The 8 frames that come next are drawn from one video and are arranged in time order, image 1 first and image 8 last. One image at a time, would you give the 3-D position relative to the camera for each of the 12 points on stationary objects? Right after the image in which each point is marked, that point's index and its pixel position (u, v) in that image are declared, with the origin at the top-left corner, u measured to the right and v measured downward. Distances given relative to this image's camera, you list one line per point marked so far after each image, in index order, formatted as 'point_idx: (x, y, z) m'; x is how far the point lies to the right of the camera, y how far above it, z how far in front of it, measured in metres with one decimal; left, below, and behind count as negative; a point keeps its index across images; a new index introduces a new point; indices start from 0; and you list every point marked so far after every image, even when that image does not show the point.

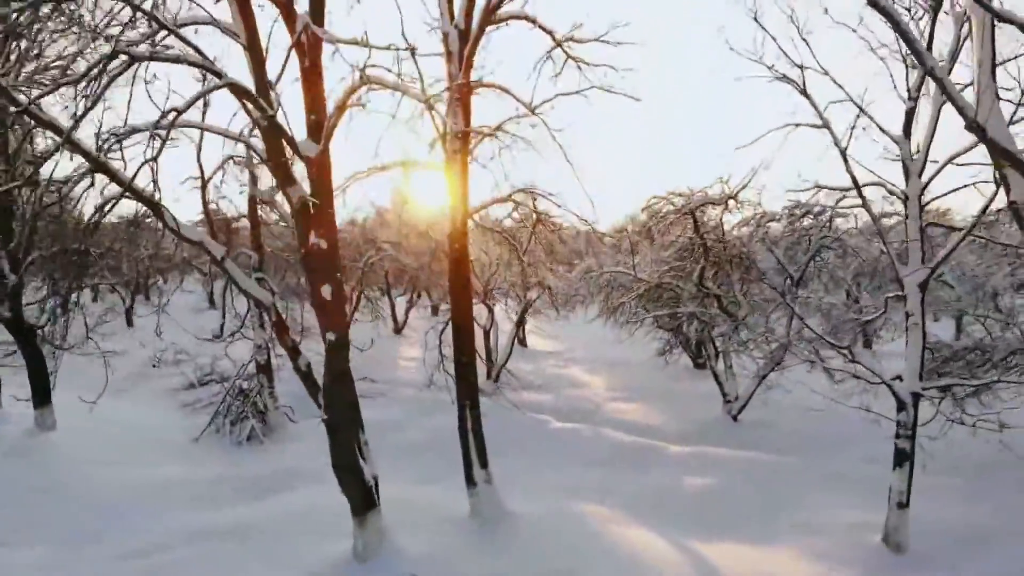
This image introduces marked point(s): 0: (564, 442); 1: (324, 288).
0: (+1.5, -4.3, +13.1) m
1: (-2.7, 0.0, +6.7) m
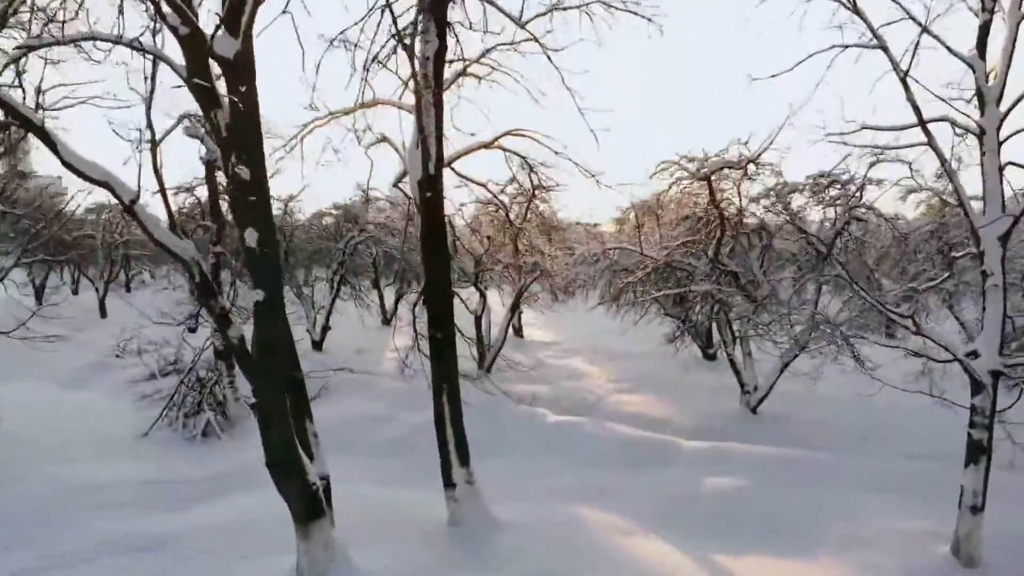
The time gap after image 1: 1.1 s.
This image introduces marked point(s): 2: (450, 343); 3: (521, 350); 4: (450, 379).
0: (+1.3, -3.7, +11.6) m
1: (-2.9, +0.6, +5.2) m
2: (-0.9, -0.8, +7.0) m
3: (+0.3, -2.5, +19.1) m
4: (-0.9, -1.4, +6.9) m
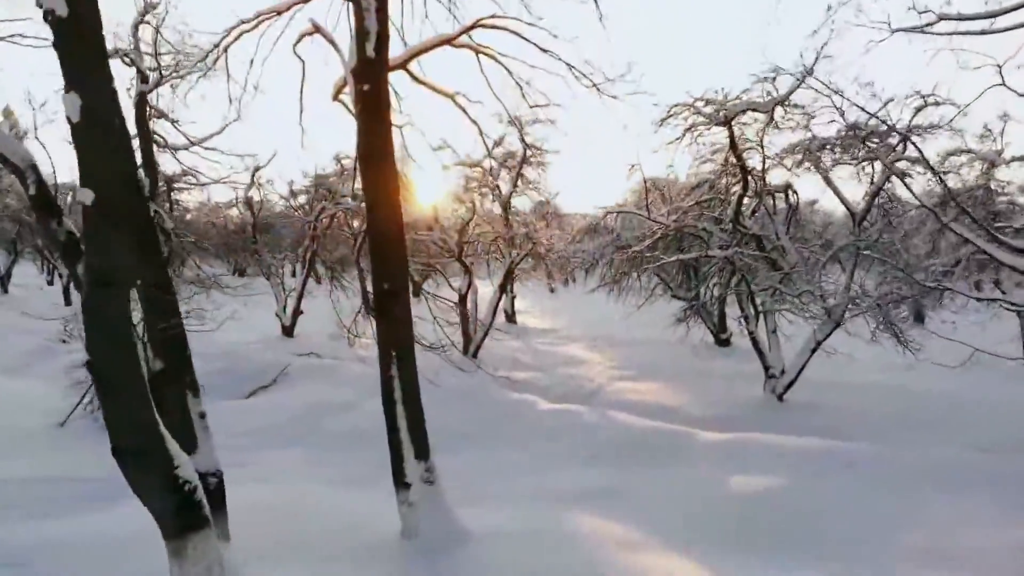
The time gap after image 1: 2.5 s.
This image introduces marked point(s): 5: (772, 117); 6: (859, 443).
0: (+0.9, -3.0, +9.9) m
1: (-3.3, +1.4, +3.5) m
2: (-1.2, 0.0, +5.2) m
3: (0.0, -1.8, +17.4) m
4: (-1.2, -0.6, +5.2) m
5: (+5.6, +3.6, +9.9) m
6: (+7.0, -3.1, +9.3) m
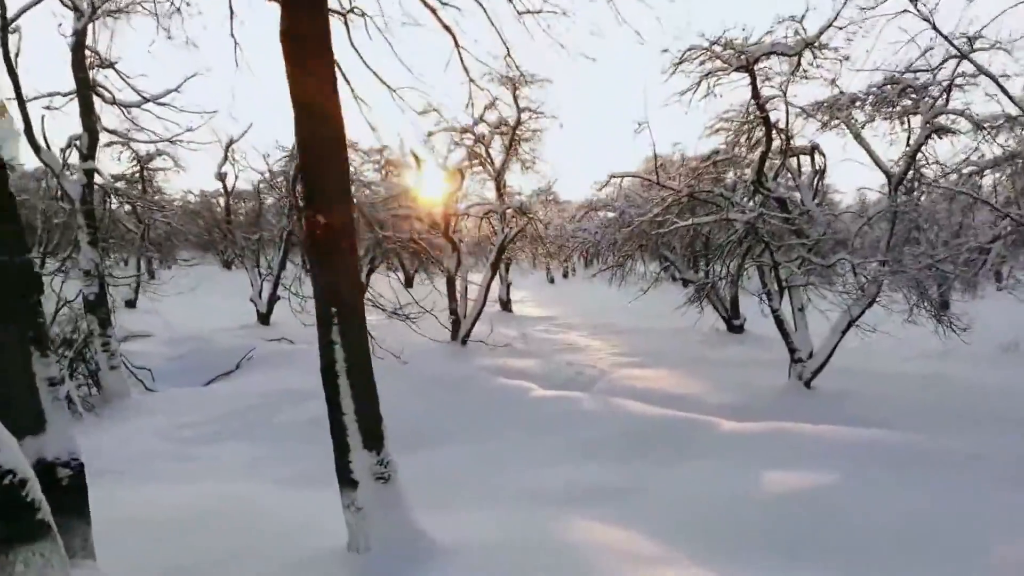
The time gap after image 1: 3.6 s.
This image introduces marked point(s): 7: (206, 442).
0: (+0.7, -2.5, +8.6) m
1: (-3.5, +1.9, +2.2) m
2: (-1.4, +0.5, +4.0) m
3: (-0.1, -1.3, +16.2) m
4: (-1.4, -0.1, +4.0) m
5: (+5.4, +4.2, +8.7) m
6: (+6.8, -2.5, +8.1) m
7: (-5.1, -2.6, +7.8) m
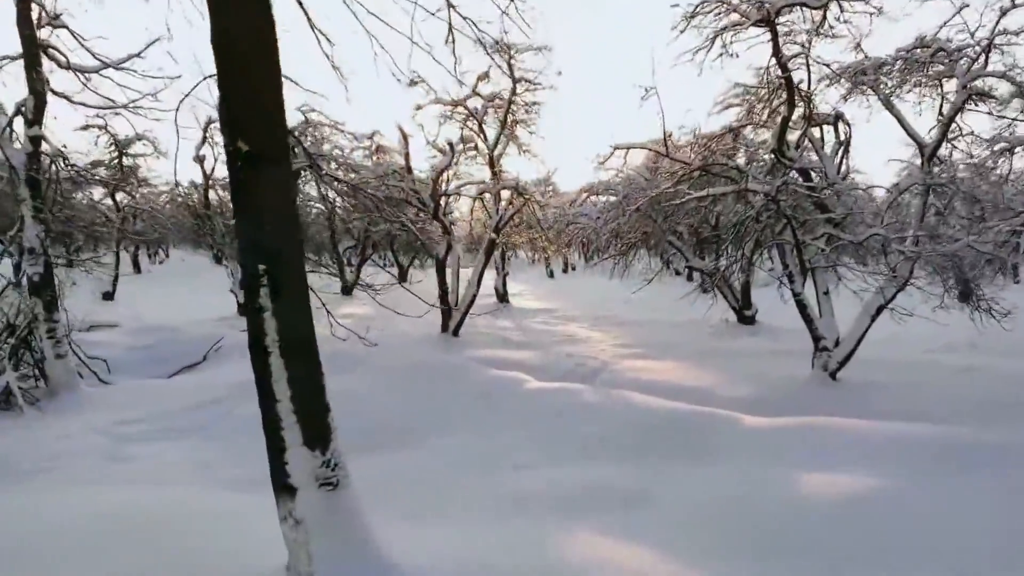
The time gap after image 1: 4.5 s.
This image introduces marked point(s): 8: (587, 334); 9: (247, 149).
0: (+0.6, -2.1, +7.8) m
1: (-3.6, +2.2, +1.4) m
2: (-1.5, +0.8, +3.1) m
3: (-0.3, -0.9, +15.3) m
4: (-1.6, +0.2, +3.1) m
5: (+5.3, +4.5, +7.8) m
6: (+6.7, -2.2, +7.2) m
7: (-5.3, -2.2, +6.9) m
8: (+2.1, -1.3, +13.1) m
9: (-1.7, +0.9, +3.1) m
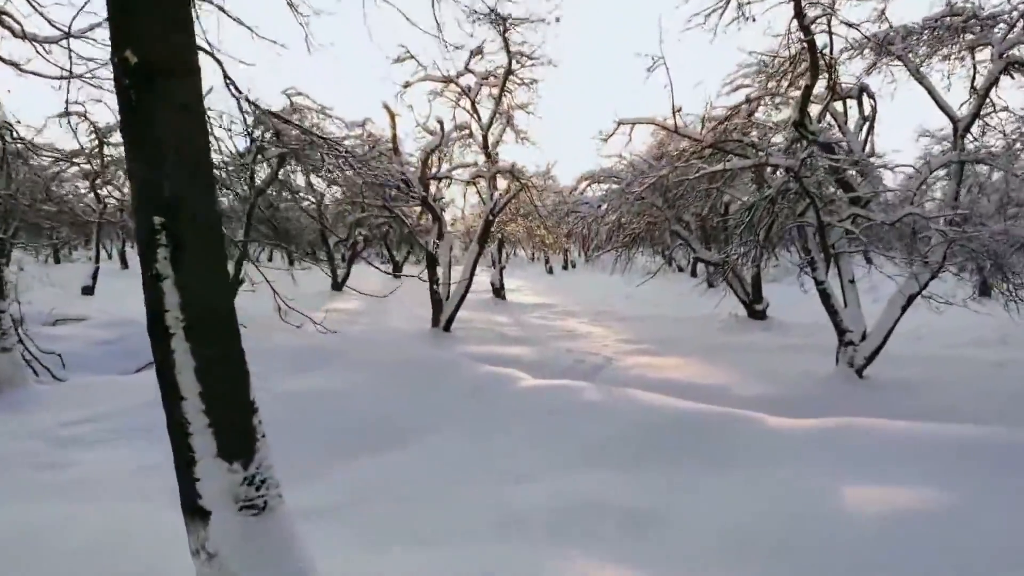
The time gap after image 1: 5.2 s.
0: (+0.5, -1.9, +7.0) m
1: (-3.7, +2.4, +0.6) m
2: (-1.6, +1.0, +2.4) m
3: (-0.4, -0.7, +14.6) m
4: (-1.7, +0.4, +2.3) m
5: (+5.1, +4.7, +7.1) m
6: (+6.6, -2.0, +6.5) m
7: (-5.4, -2.0, +6.2) m
8: (+2.0, -1.1, +12.3) m
9: (-1.8, +1.1, +2.3) m
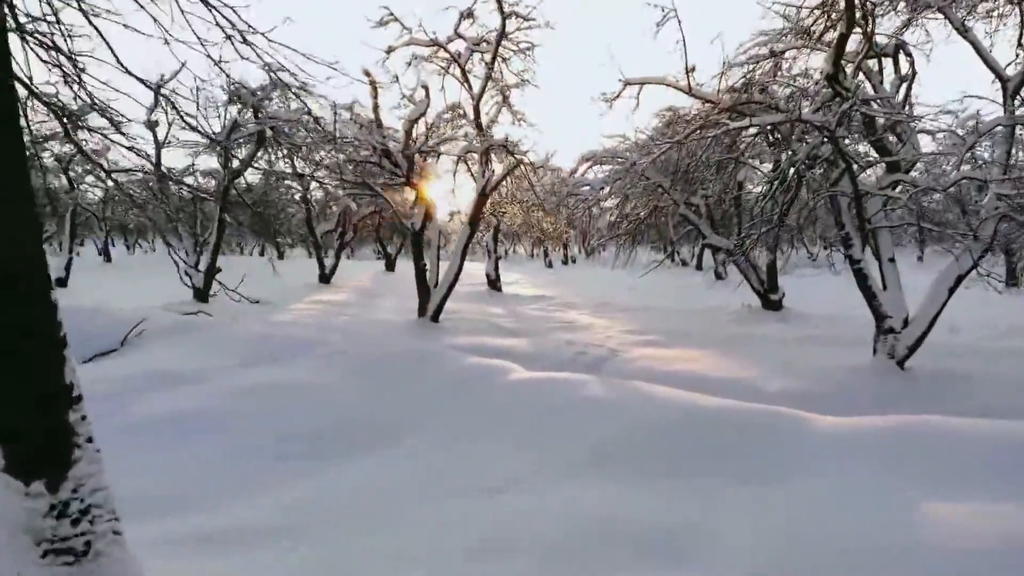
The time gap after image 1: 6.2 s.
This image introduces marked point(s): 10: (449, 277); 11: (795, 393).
0: (+0.4, -1.6, +6.1) m
1: (-3.8, +2.7, -0.3) m
2: (-1.7, +1.3, +1.5) m
3: (-0.5, -0.5, +13.6) m
4: (-1.8, +0.7, +1.4) m
5: (+5.0, +5.0, +6.2) m
6: (+6.5, -1.7, +5.6) m
7: (-5.5, -1.8, +5.3) m
8: (+1.9, -0.8, +11.4) m
9: (-1.9, +1.4, +1.4) m
10: (-1.3, +0.3, +10.3) m
11: (+4.0, -1.5, +6.5) m
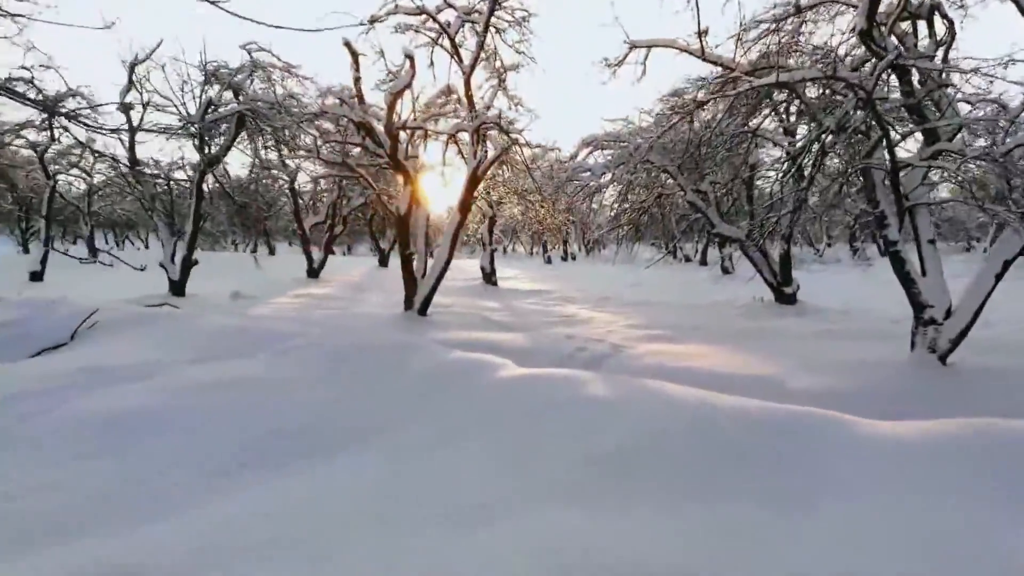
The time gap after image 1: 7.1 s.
0: (+0.3, -1.5, +5.4) m
1: (-3.9, +2.9, -1.0) m
2: (-1.8, +1.5, +0.7) m
3: (-0.6, -0.3, +12.9) m
4: (-1.9, +0.9, +0.7) m
5: (+4.9, +5.2, +5.4) m
6: (+6.3, -1.6, +4.8) m
7: (-5.6, -1.6, +4.5) m
8: (+1.8, -0.7, +10.7) m
9: (-2.0, +1.5, +0.7) m
10: (-1.4, +0.4, +9.6) m
11: (+3.9, -1.3, +5.8) m
